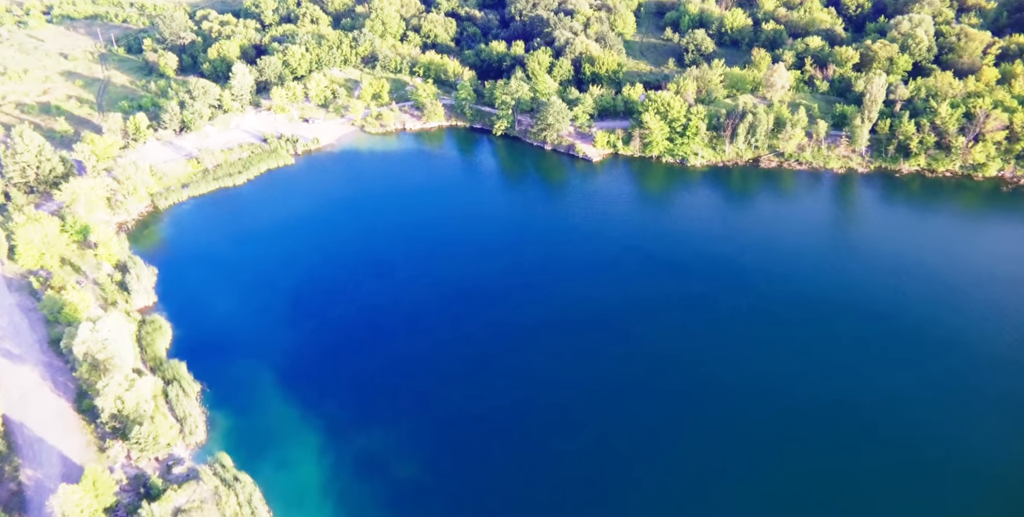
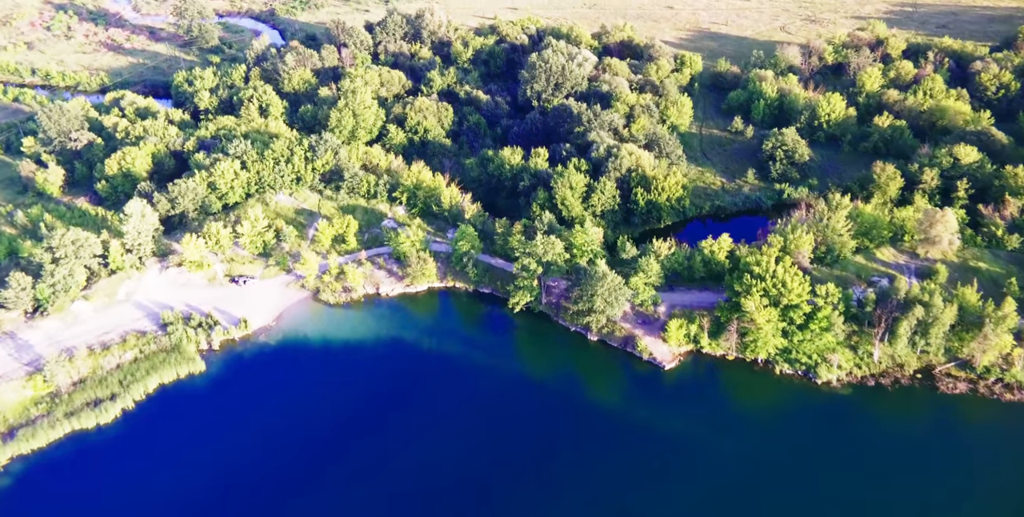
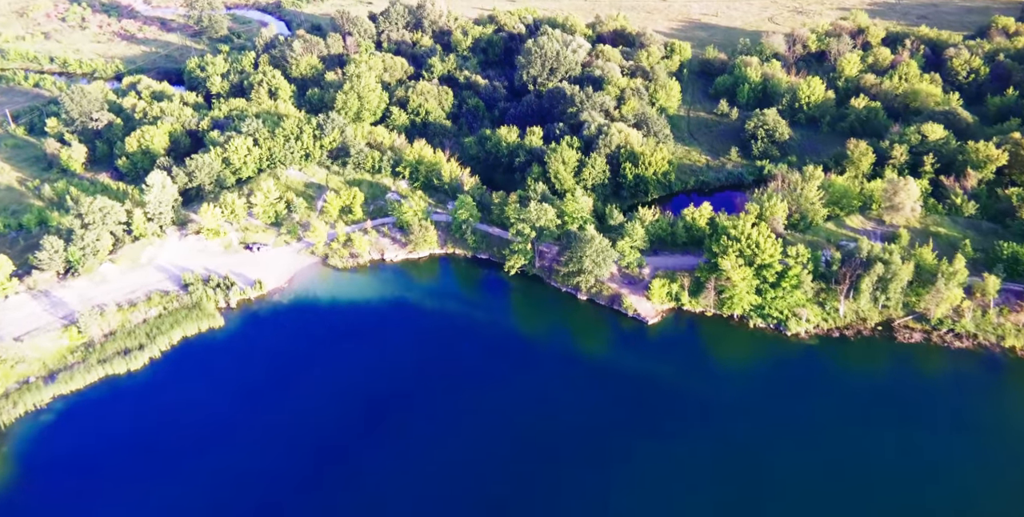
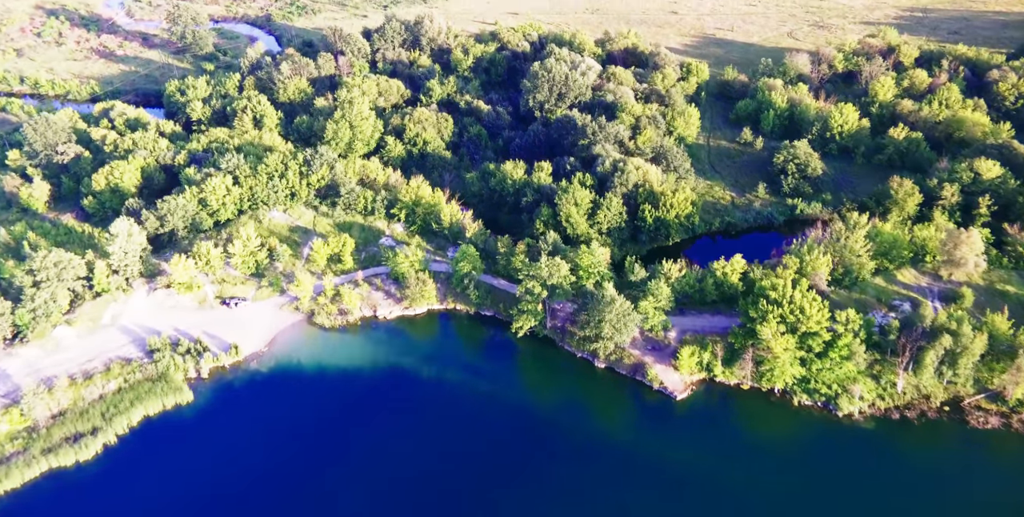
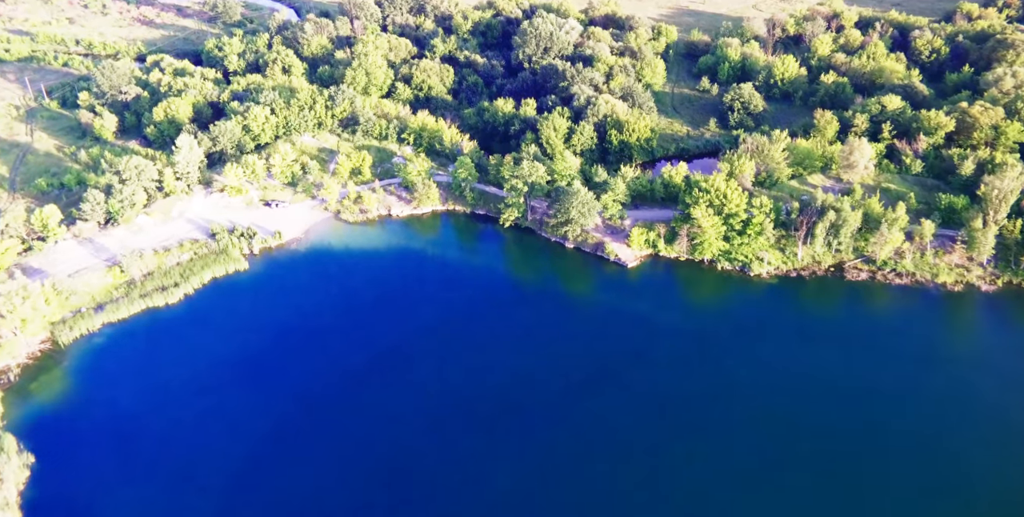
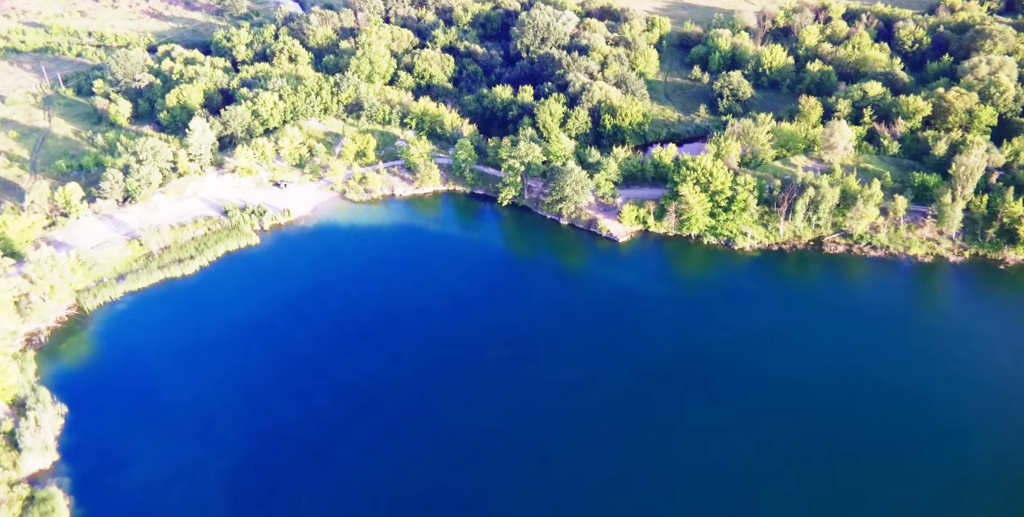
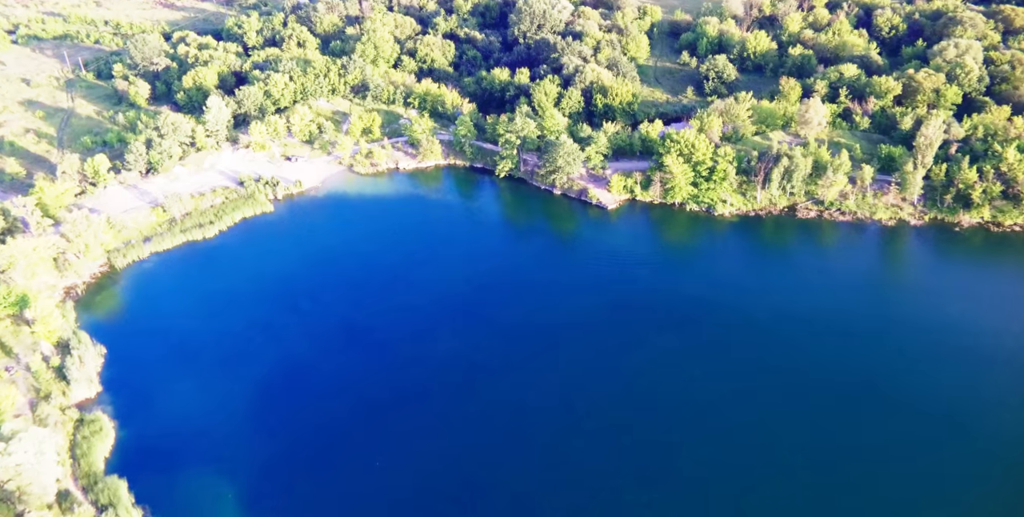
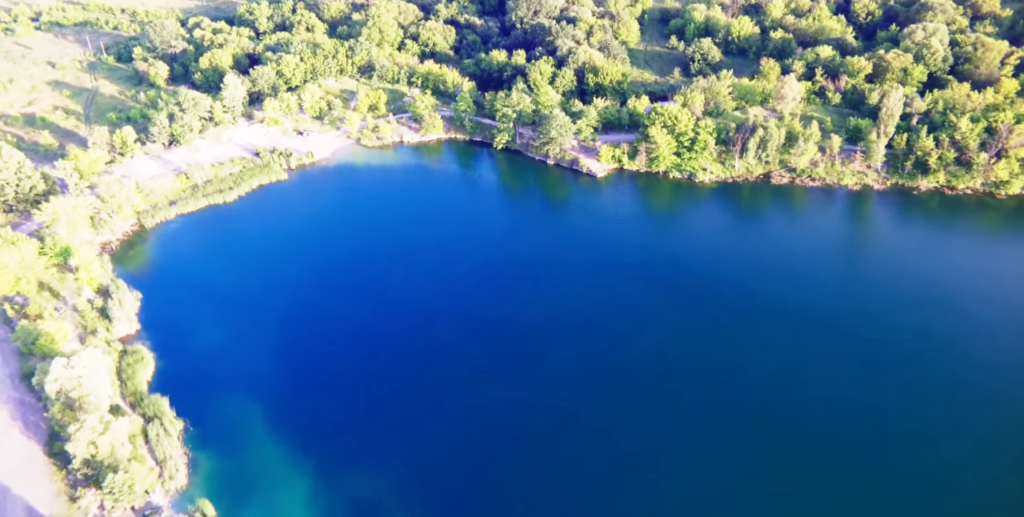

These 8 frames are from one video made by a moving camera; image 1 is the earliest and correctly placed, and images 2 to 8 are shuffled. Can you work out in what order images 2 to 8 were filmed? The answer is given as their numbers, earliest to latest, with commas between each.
8, 7, 6, 5, 3, 2, 4
